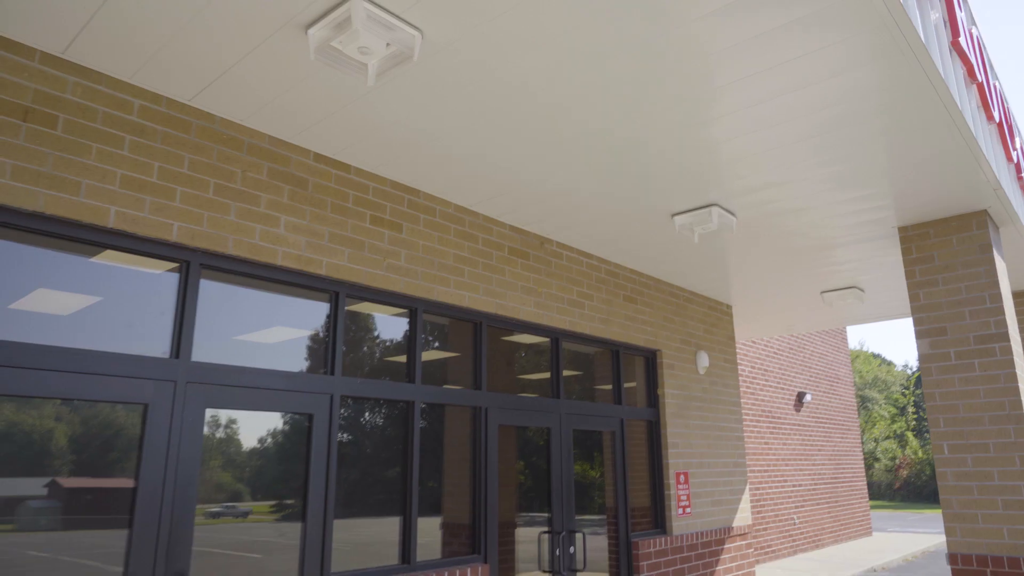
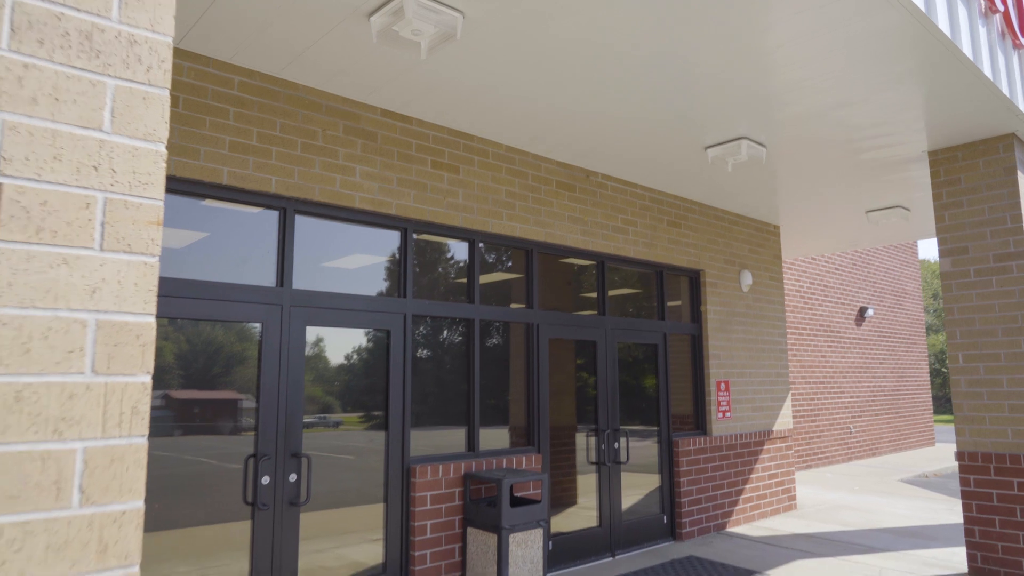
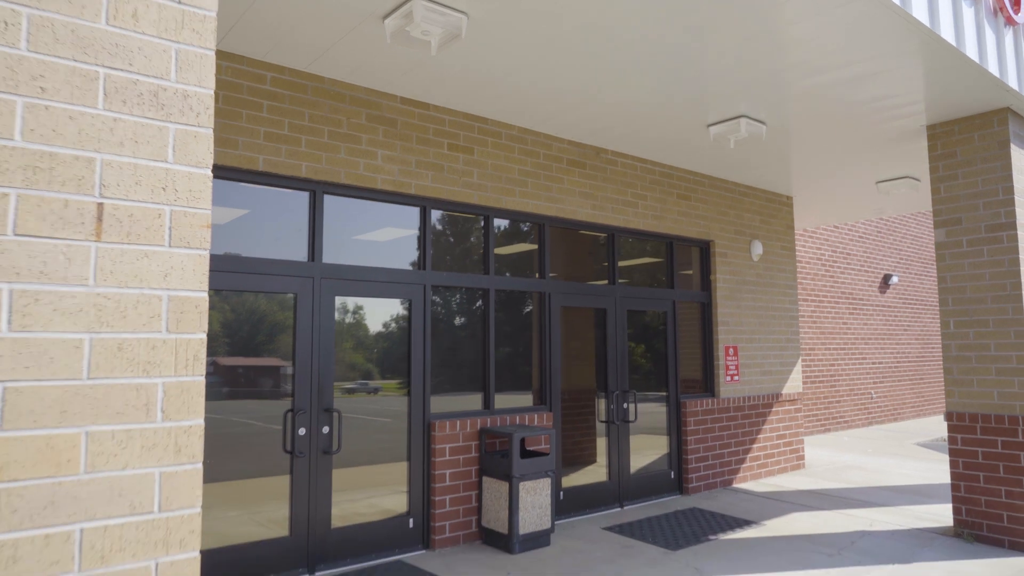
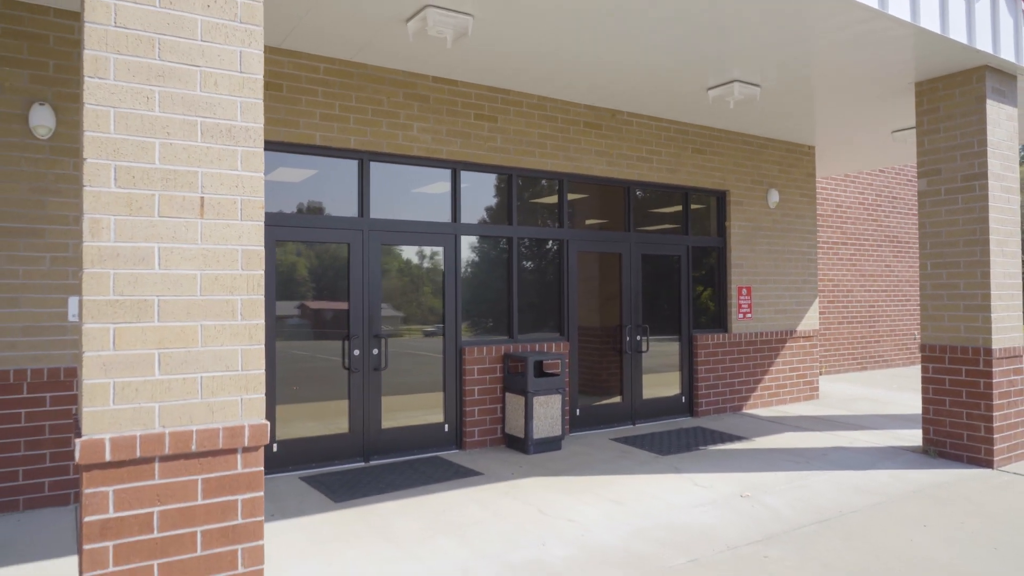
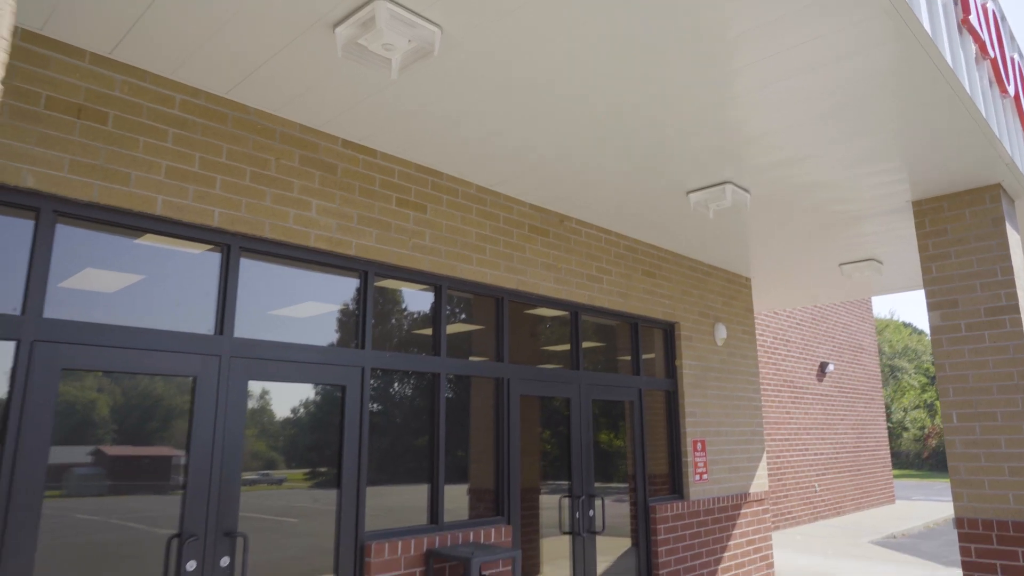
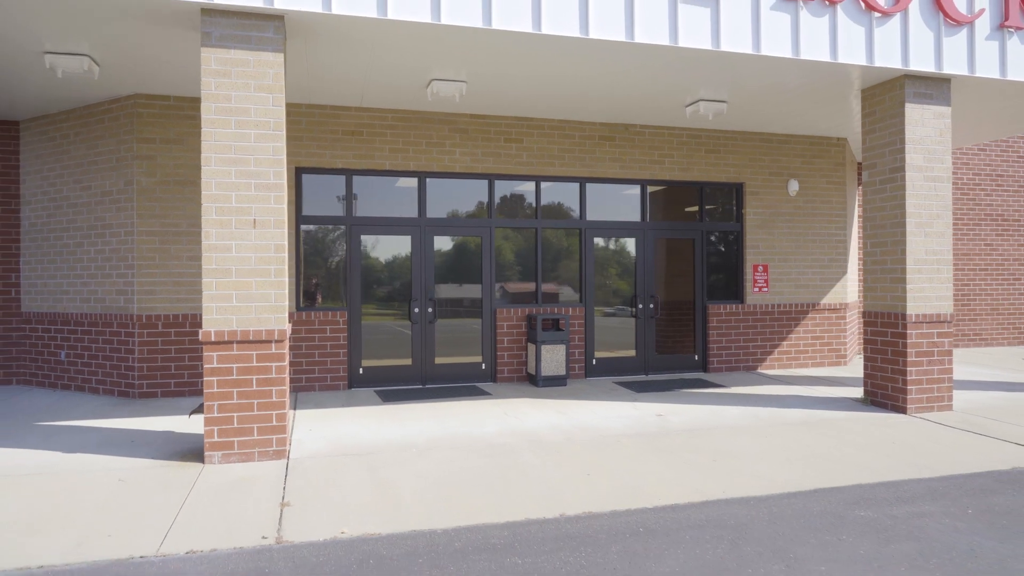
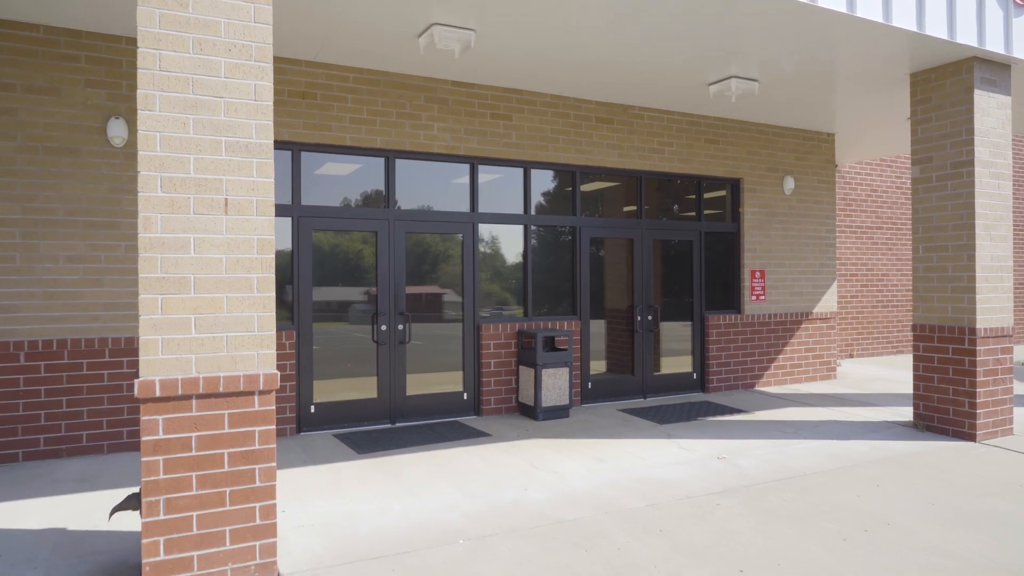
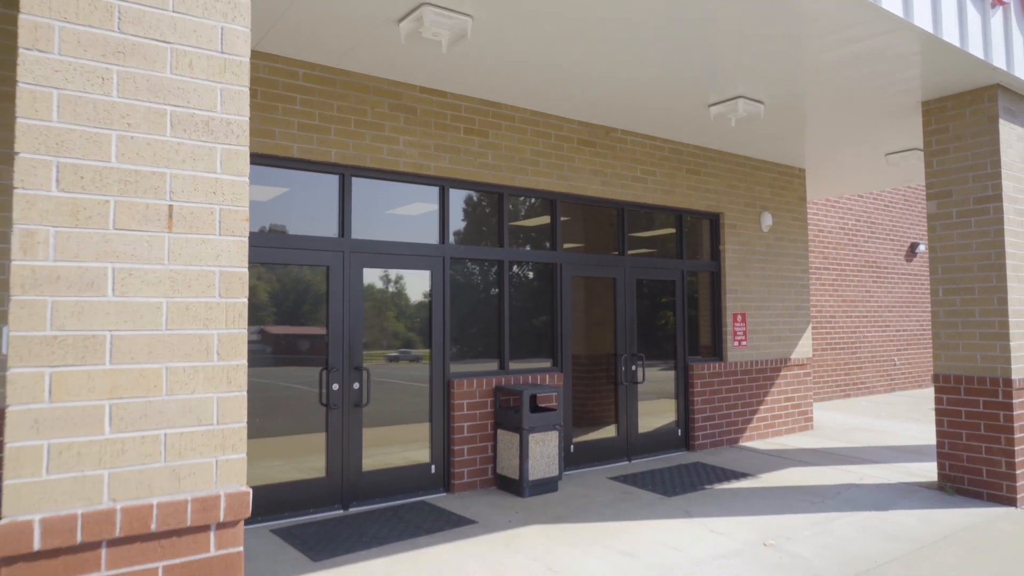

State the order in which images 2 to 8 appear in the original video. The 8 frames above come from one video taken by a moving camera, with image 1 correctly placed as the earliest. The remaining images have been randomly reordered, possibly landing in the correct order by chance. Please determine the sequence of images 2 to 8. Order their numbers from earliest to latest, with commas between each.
5, 2, 3, 8, 4, 7, 6
